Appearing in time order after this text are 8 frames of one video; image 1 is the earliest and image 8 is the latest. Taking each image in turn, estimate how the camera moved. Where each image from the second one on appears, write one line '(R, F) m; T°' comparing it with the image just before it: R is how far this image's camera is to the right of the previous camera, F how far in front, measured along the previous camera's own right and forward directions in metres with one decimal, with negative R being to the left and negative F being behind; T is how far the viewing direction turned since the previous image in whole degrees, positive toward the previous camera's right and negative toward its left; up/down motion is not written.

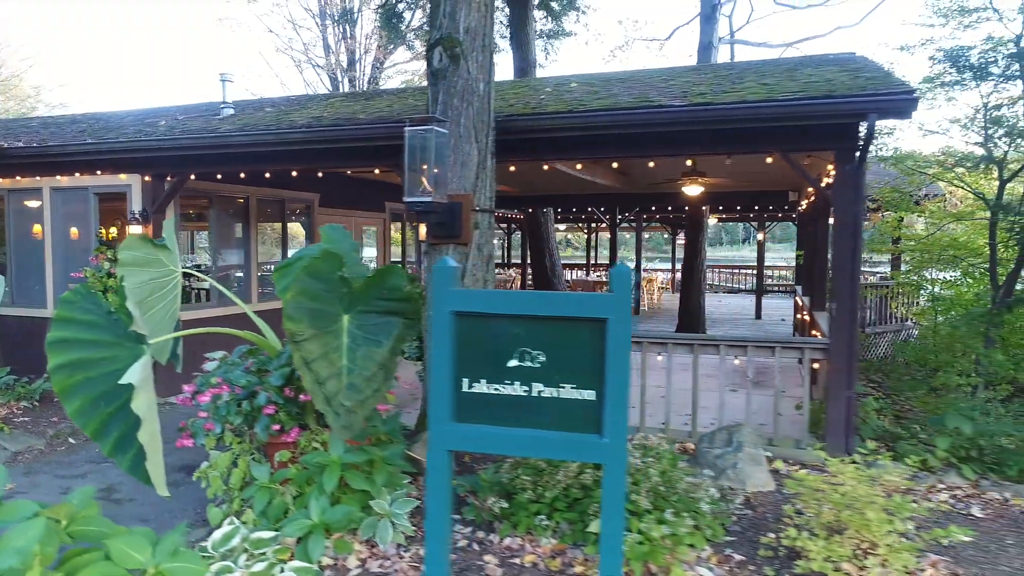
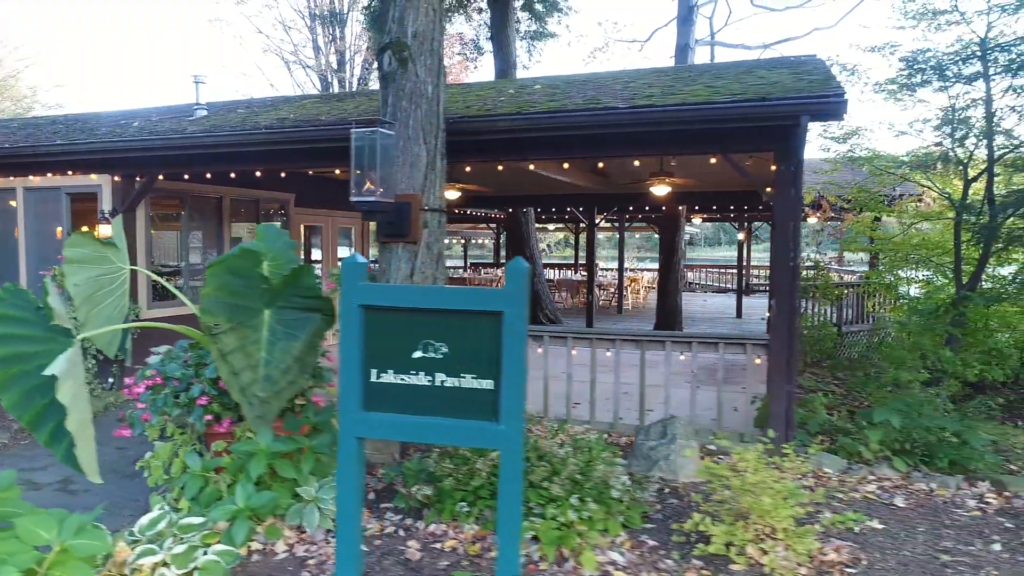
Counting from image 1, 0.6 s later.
(+0.3, -0.1) m; 0°
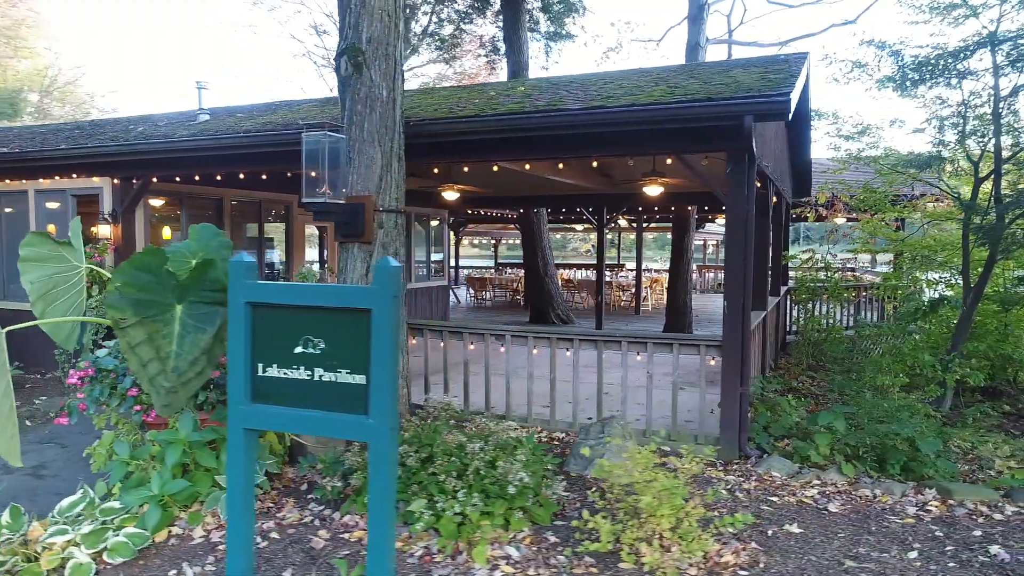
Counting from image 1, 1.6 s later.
(+0.6, 0.0) m; -4°
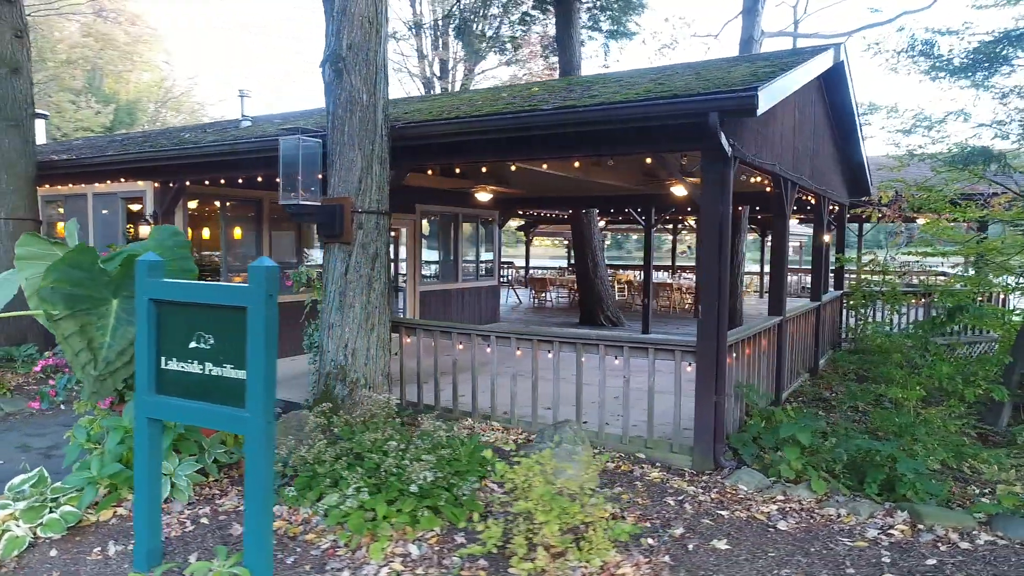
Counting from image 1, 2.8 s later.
(+0.8, 0.0) m; -8°
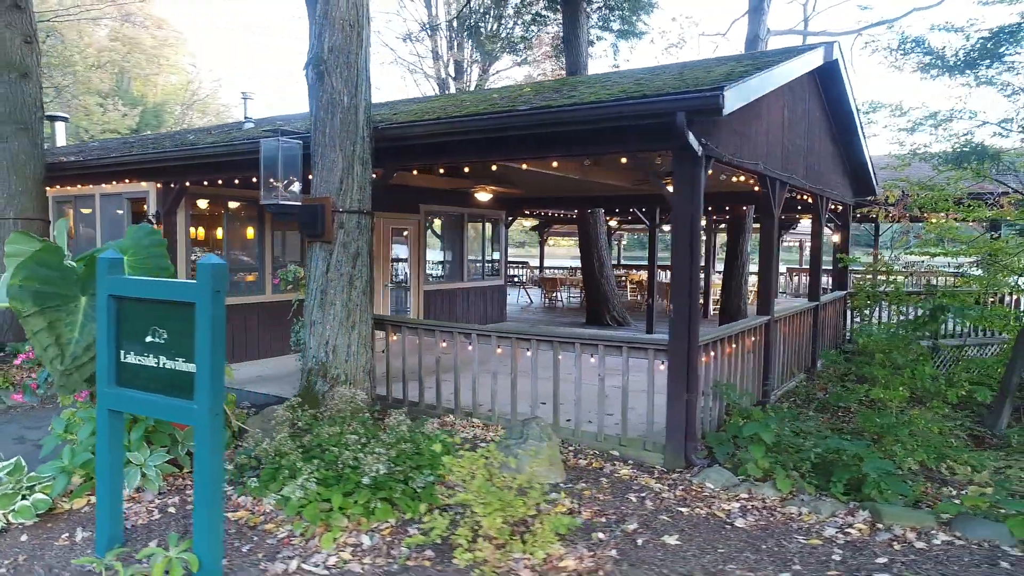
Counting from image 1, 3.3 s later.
(+0.3, -0.1) m; -2°
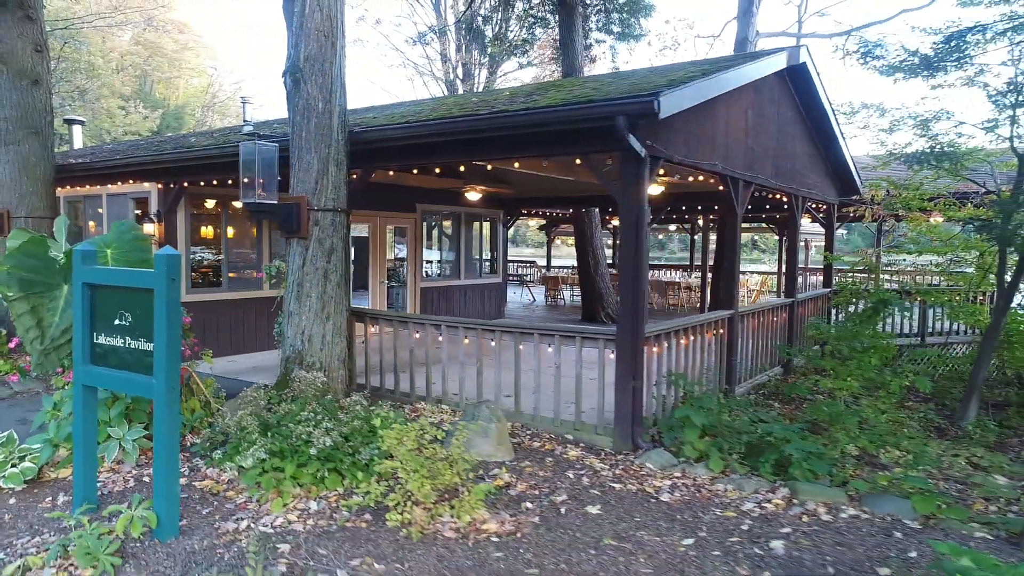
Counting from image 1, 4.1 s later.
(+0.4, -0.3) m; -2°
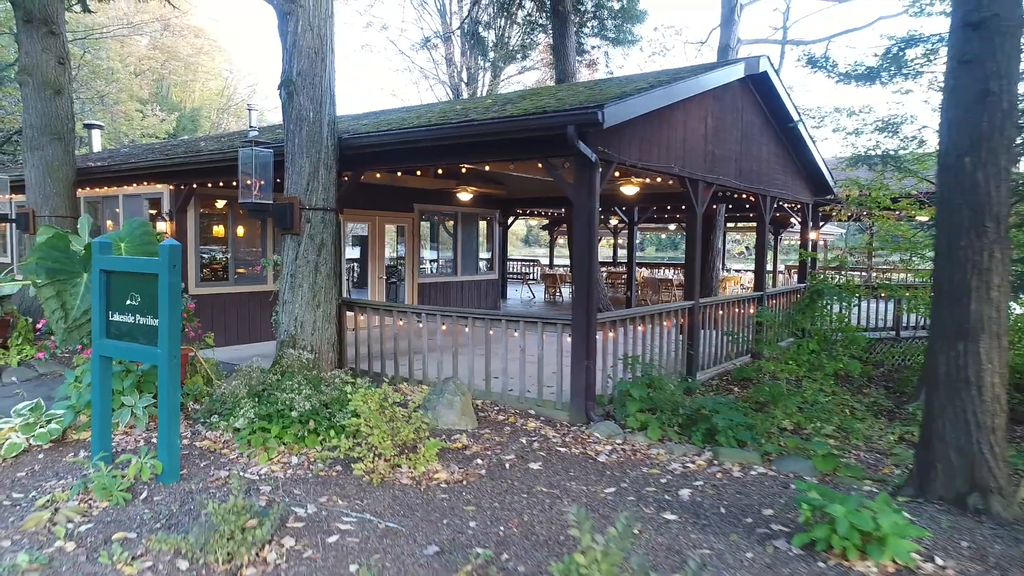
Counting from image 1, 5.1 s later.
(+0.3, -0.5) m; -1°
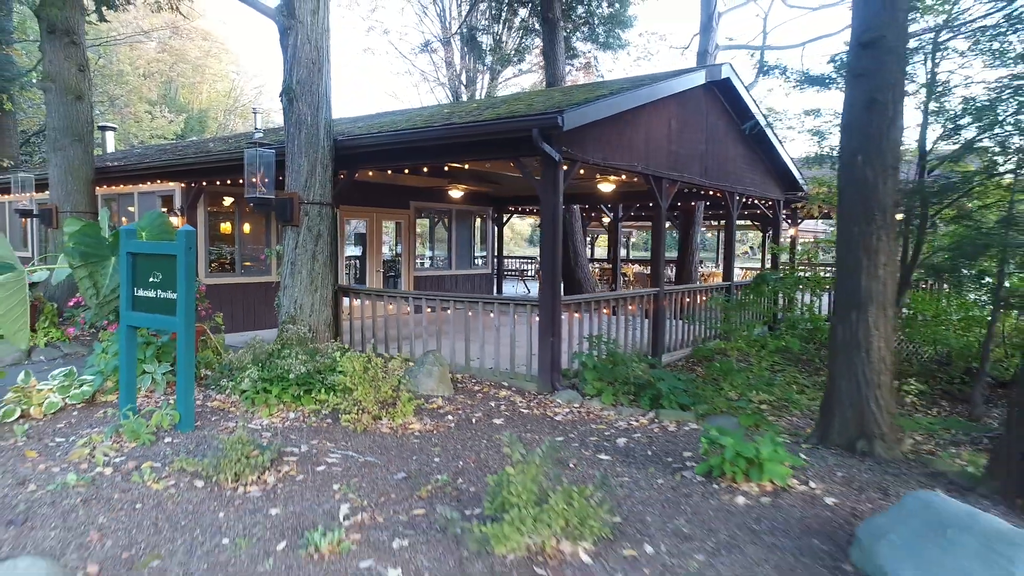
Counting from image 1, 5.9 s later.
(+0.3, -0.6) m; 0°
